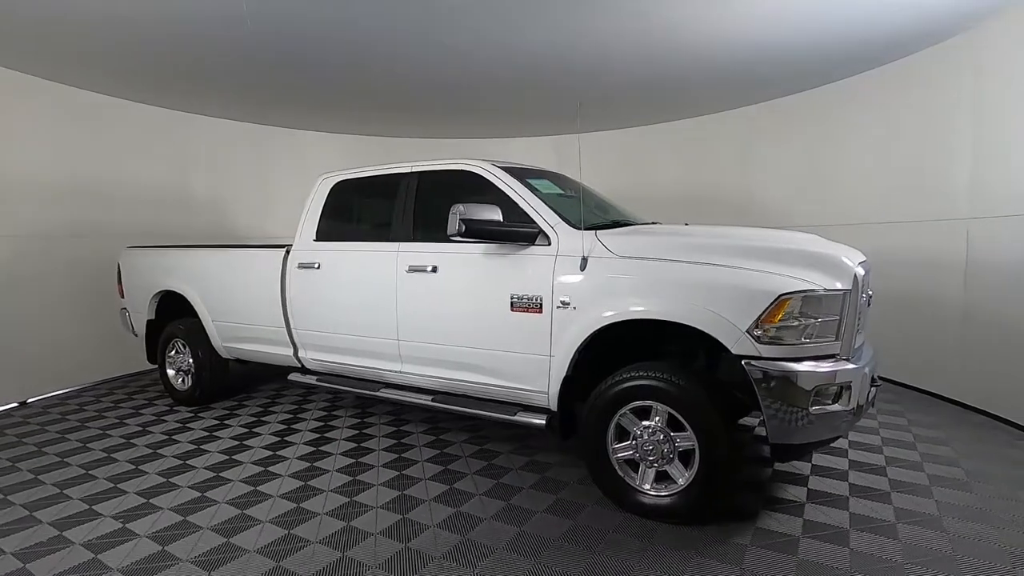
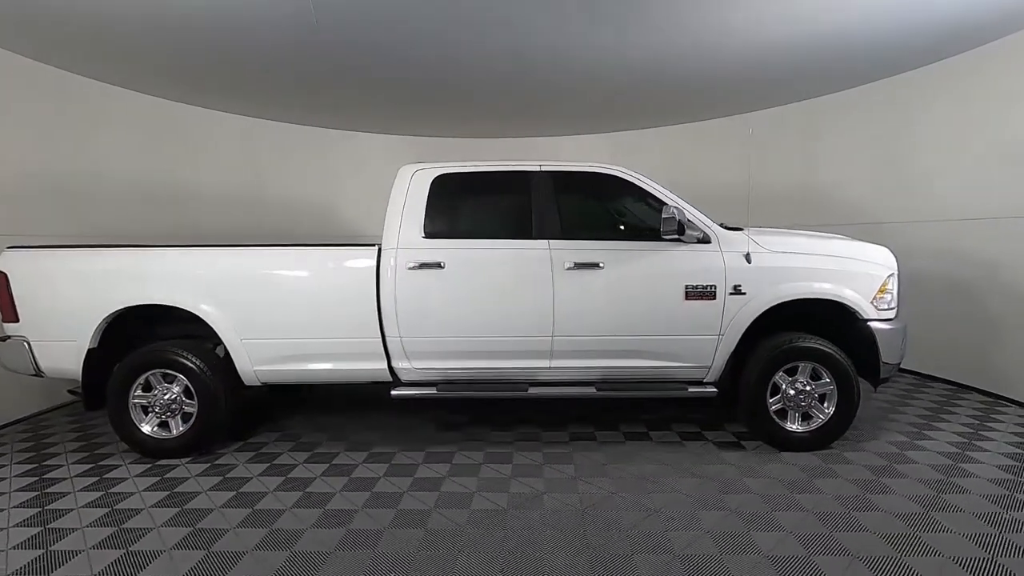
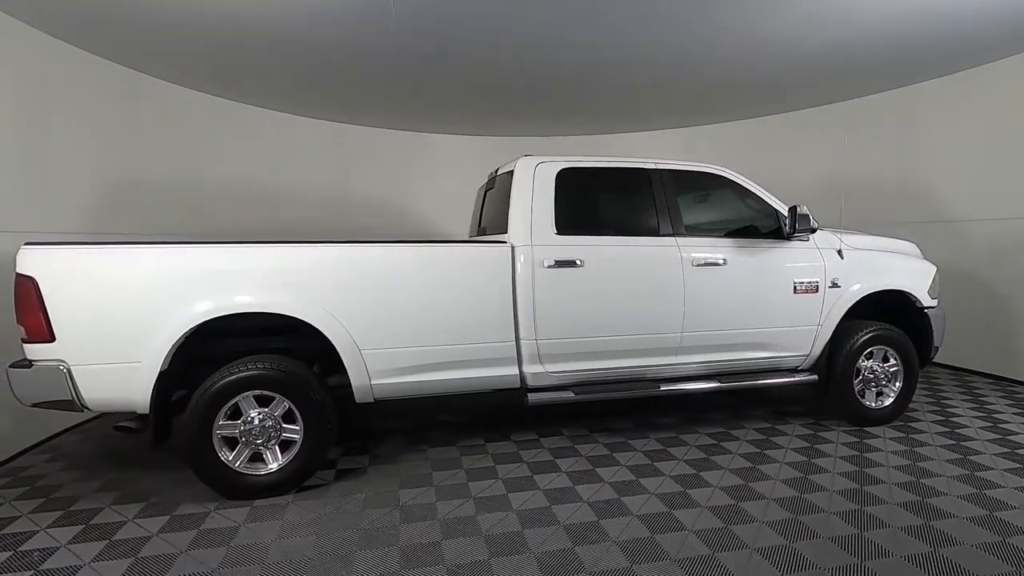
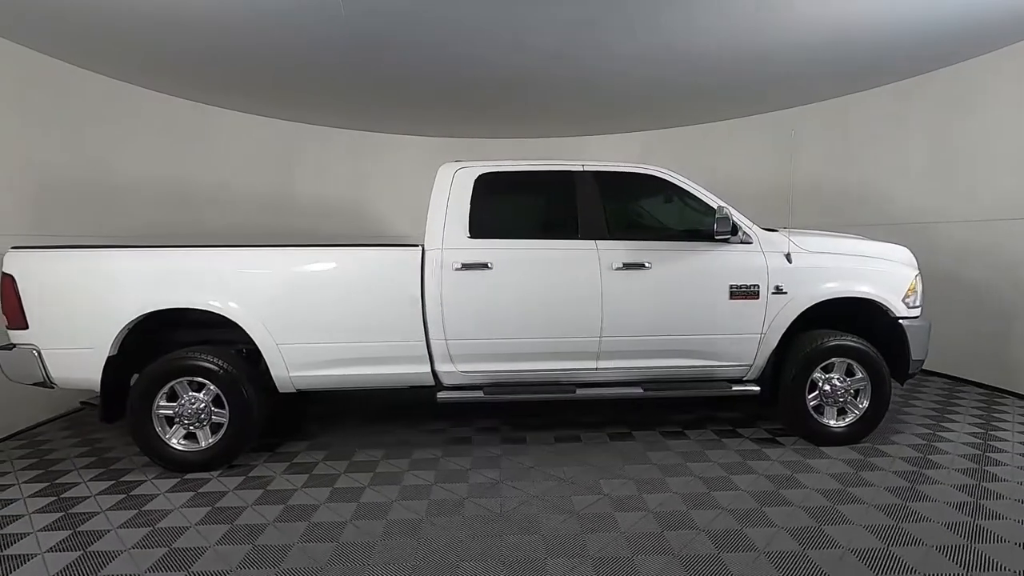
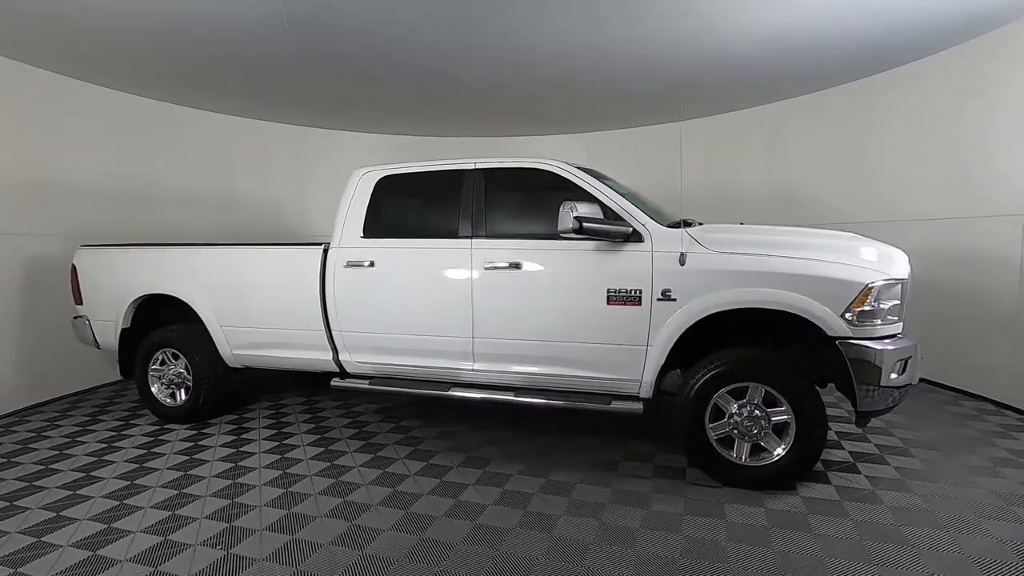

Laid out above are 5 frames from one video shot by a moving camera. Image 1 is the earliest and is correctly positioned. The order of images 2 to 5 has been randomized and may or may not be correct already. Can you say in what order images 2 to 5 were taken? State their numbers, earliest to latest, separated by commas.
5, 2, 4, 3
